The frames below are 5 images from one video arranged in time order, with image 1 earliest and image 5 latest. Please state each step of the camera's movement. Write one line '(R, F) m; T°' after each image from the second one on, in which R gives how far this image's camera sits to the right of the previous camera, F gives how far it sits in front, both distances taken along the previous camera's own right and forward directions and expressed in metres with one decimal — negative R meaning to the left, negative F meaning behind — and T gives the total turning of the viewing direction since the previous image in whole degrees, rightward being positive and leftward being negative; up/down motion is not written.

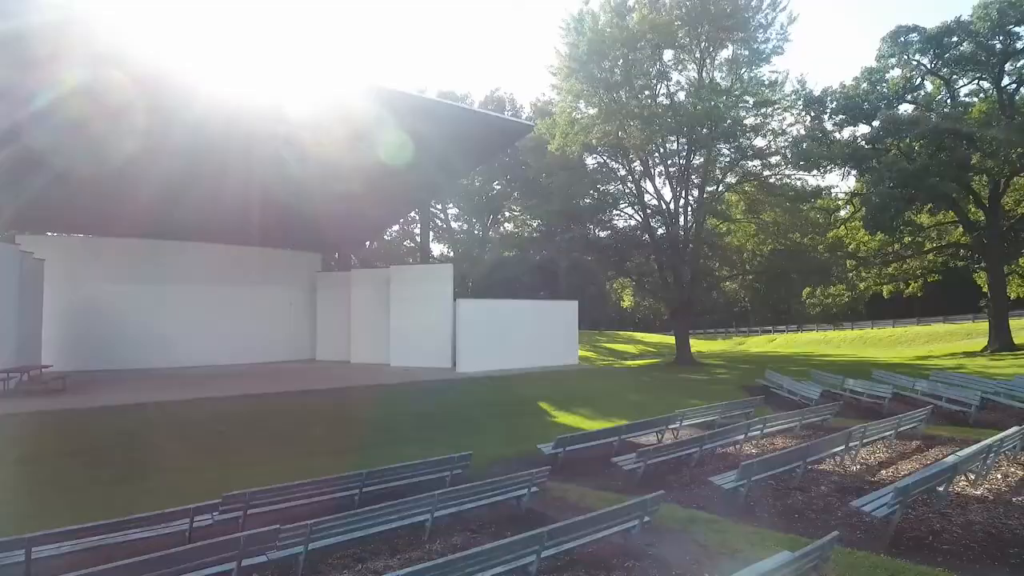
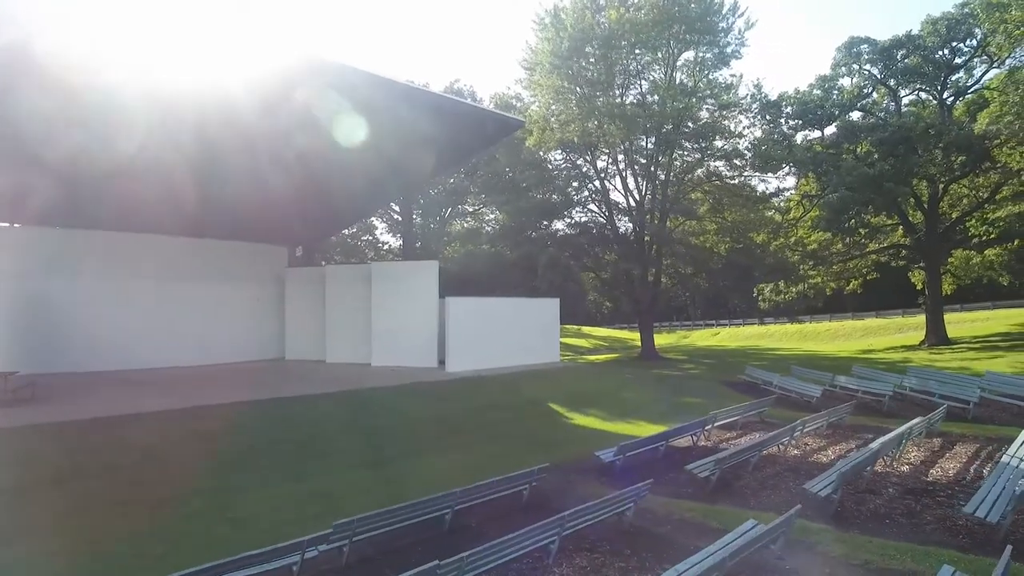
(-1.6, +0.3) m; +7°
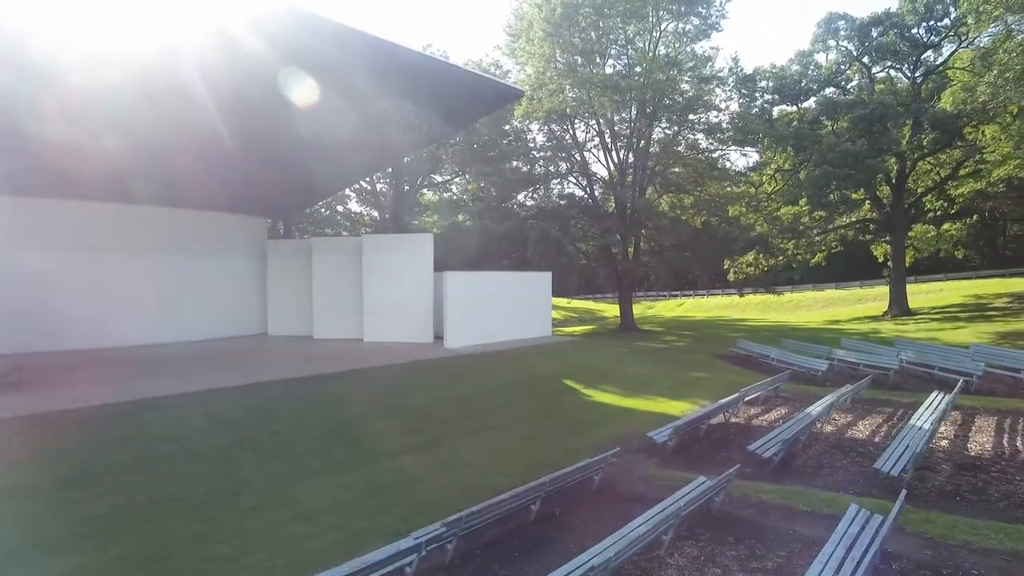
(-1.2, +0.3) m; +5°
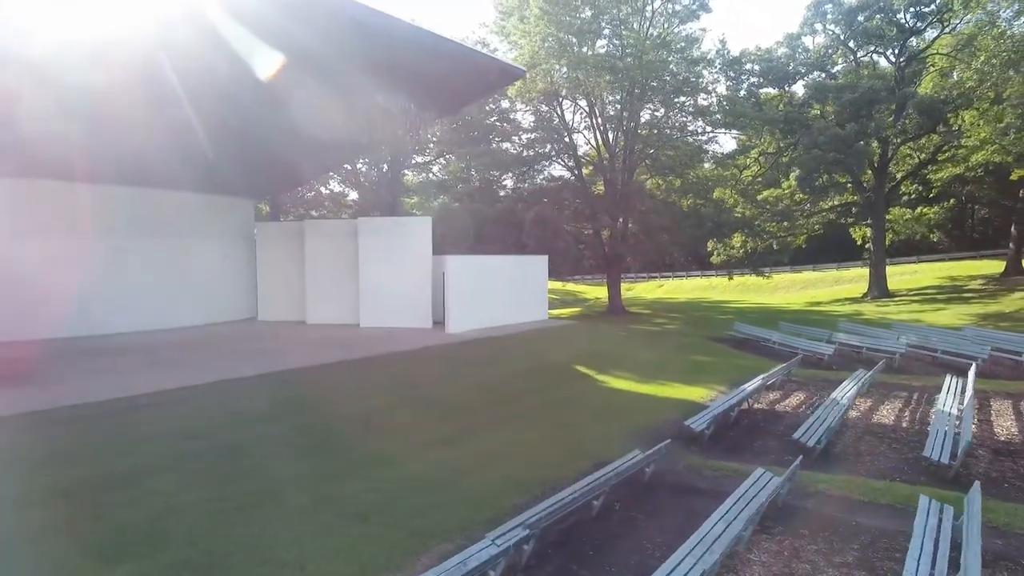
(-0.8, +0.2) m; +3°
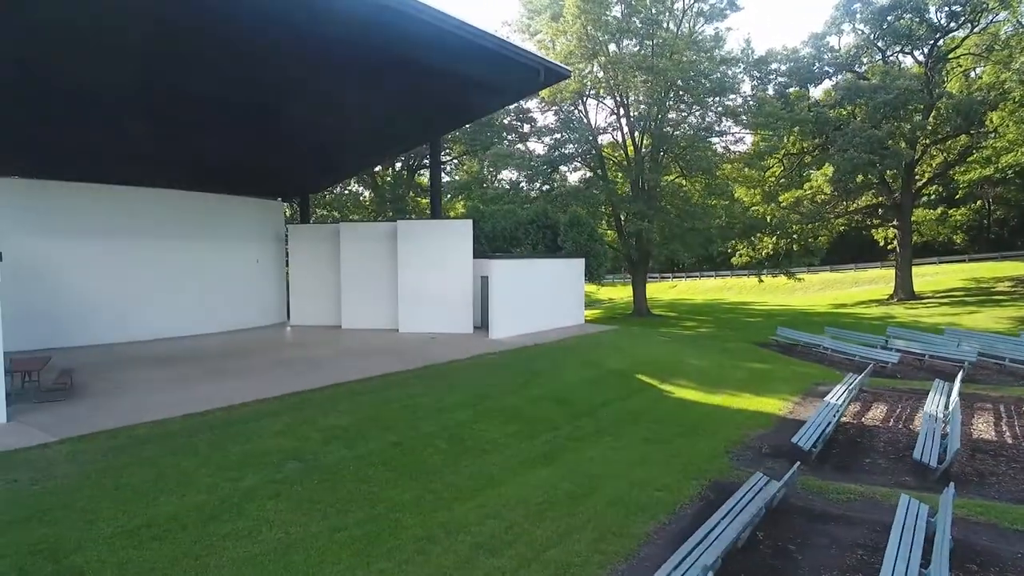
(-1.2, +0.4) m; +1°
